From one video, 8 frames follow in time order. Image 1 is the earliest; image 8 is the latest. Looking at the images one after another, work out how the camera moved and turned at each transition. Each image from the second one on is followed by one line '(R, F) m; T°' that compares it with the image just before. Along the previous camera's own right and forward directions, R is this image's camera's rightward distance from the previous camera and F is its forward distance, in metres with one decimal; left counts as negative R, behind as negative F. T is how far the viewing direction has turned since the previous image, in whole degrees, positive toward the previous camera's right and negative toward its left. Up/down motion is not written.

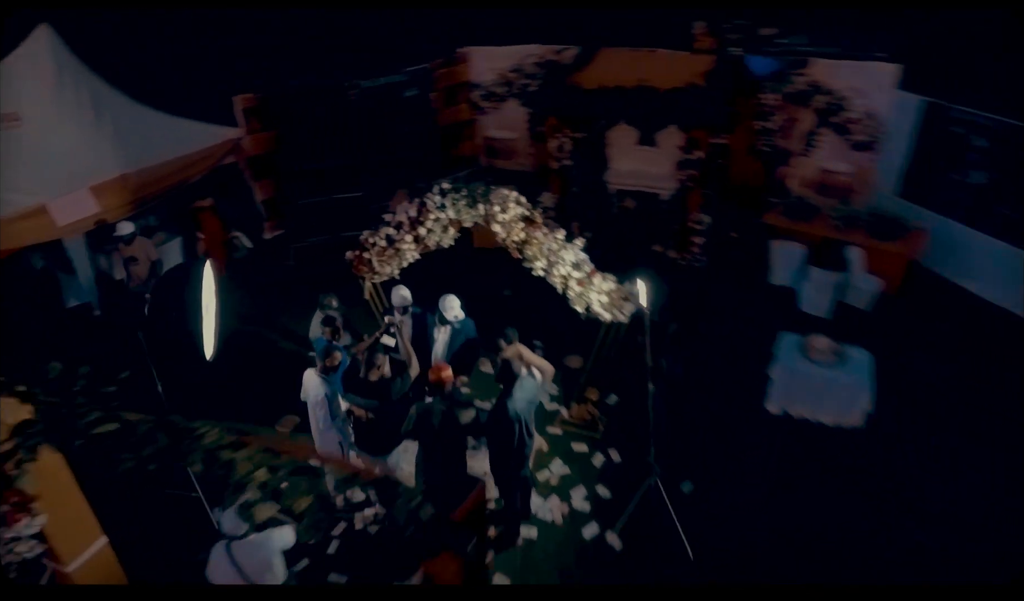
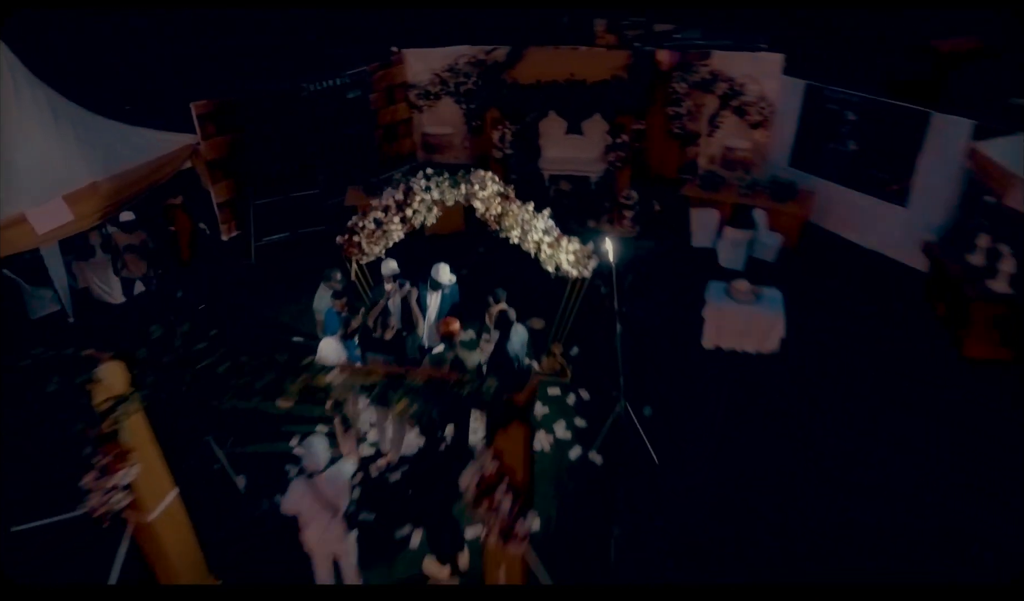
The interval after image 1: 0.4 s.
(-0.5, -0.6) m; +7°
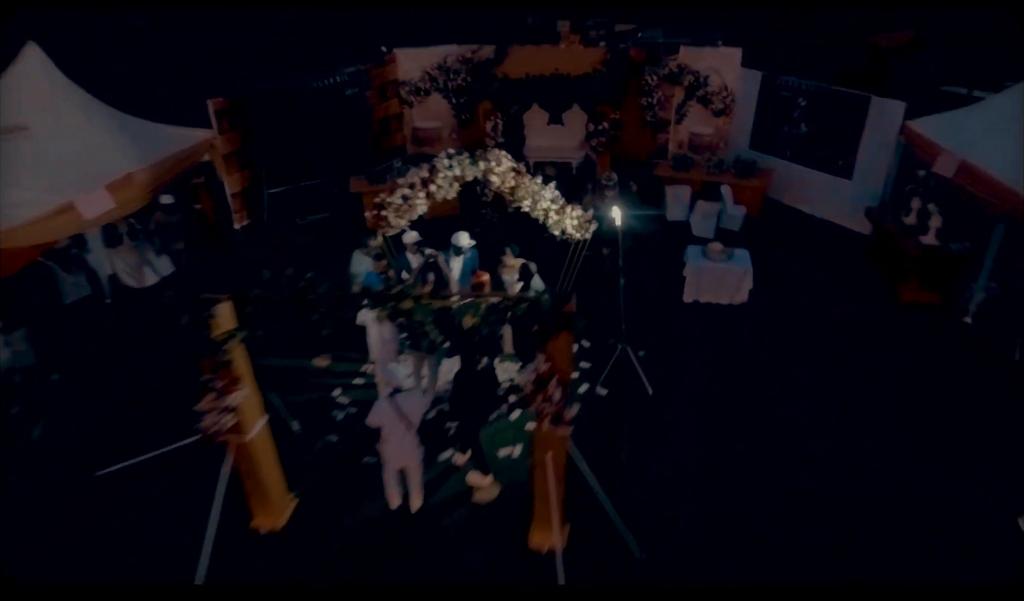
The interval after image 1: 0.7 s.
(-0.4, -0.7) m; +3°
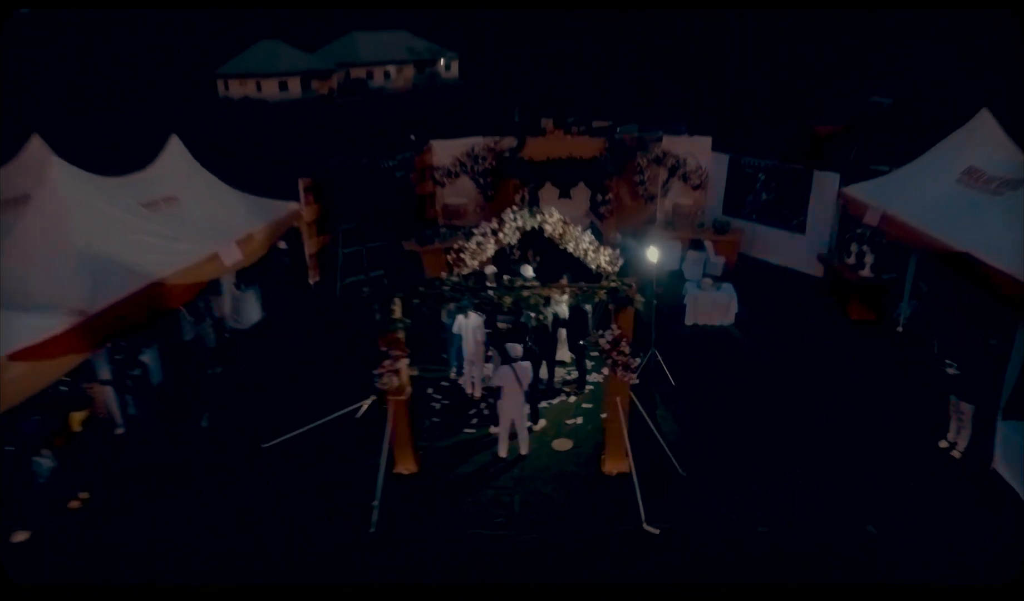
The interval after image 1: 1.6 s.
(-0.9, -1.6) m; +3°
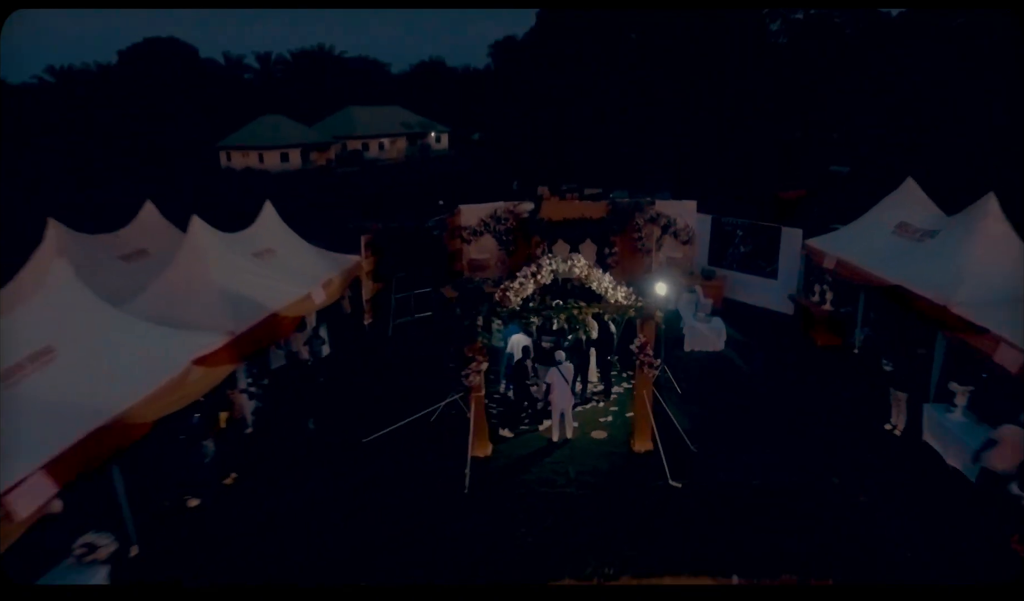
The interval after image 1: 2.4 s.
(-0.8, -1.7) m; +2°
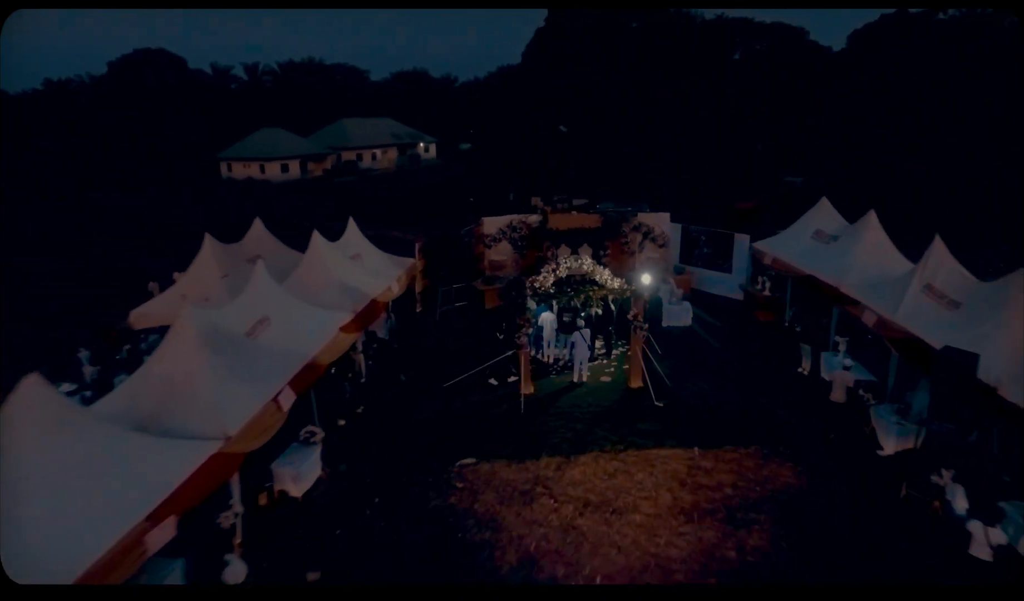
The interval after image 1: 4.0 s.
(-0.9, -3.2) m; +2°
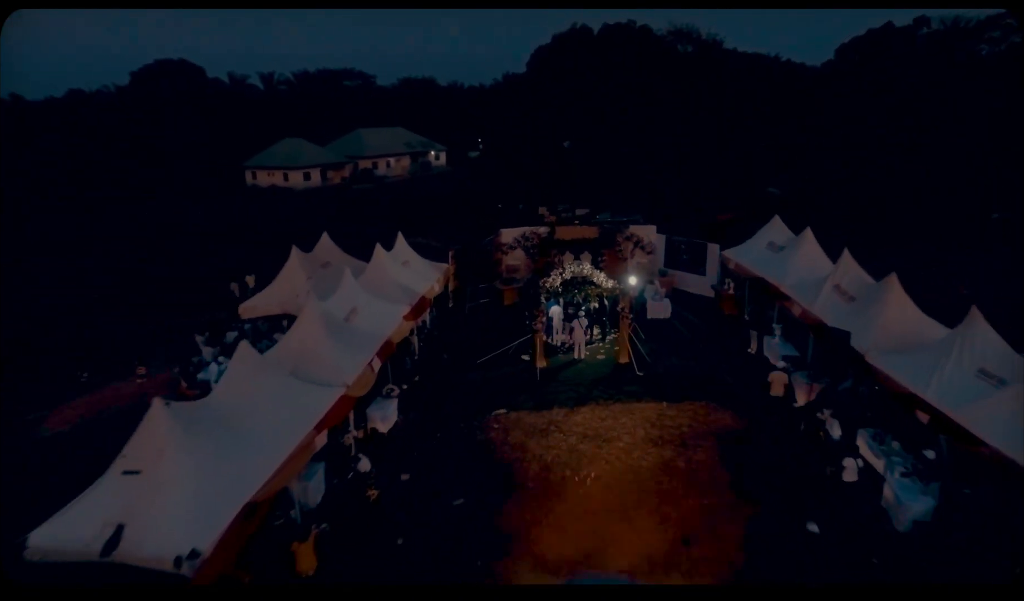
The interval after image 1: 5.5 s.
(-0.3, -3.3) m; 0°
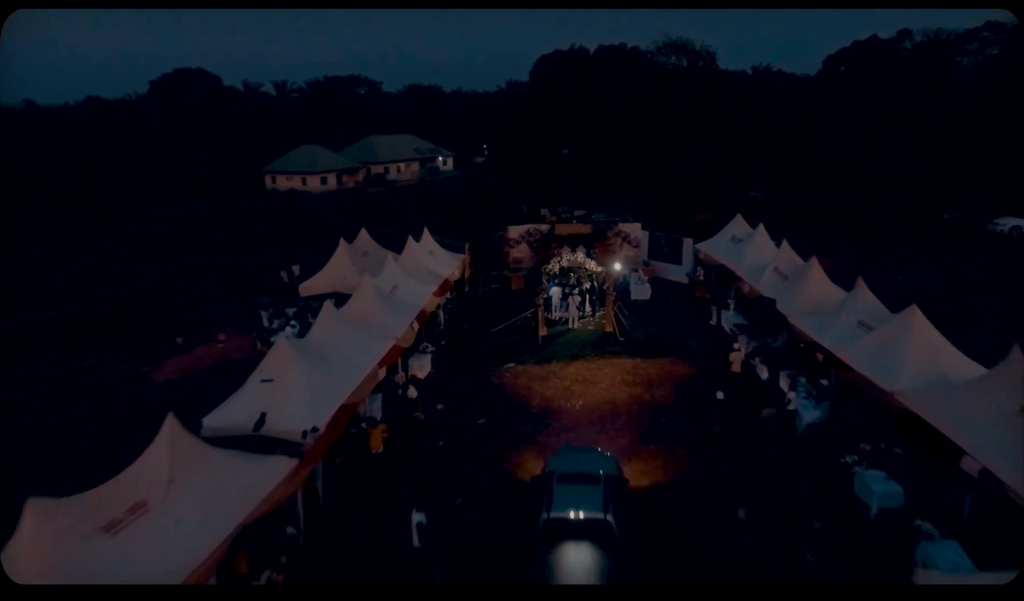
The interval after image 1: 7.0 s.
(-0.1, -3.3) m; 0°
